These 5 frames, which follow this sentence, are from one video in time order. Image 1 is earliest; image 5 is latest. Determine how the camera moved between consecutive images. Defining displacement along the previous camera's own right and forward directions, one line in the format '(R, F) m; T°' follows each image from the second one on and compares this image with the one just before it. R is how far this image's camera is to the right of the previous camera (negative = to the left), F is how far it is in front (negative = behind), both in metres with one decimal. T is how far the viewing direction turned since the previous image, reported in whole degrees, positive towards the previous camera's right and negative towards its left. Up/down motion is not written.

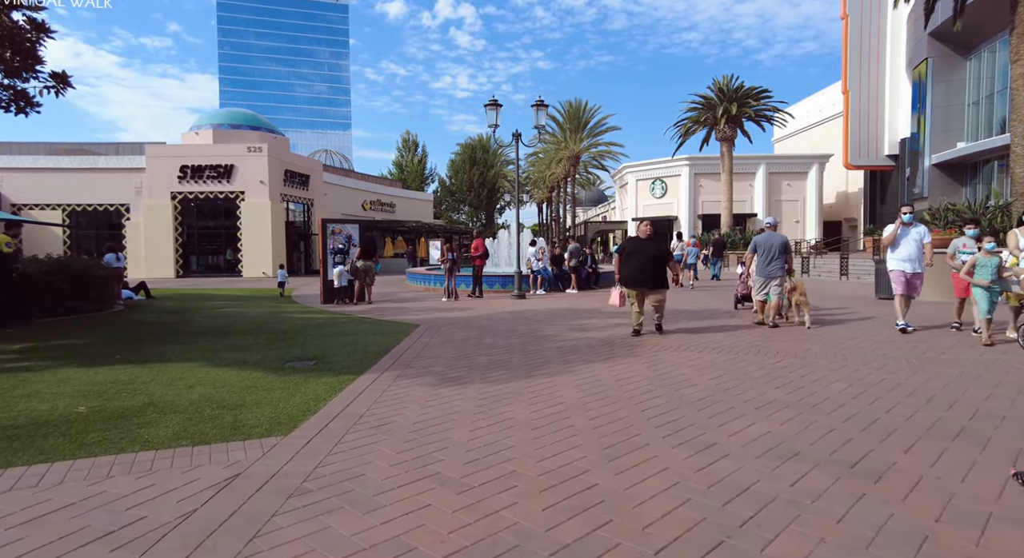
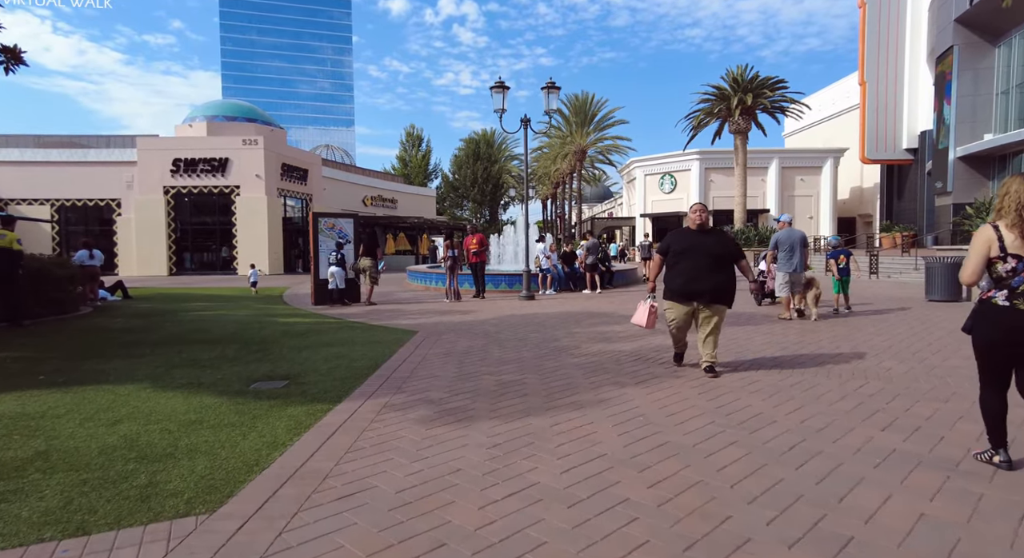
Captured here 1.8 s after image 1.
(-0.1, +1.4) m; 0°
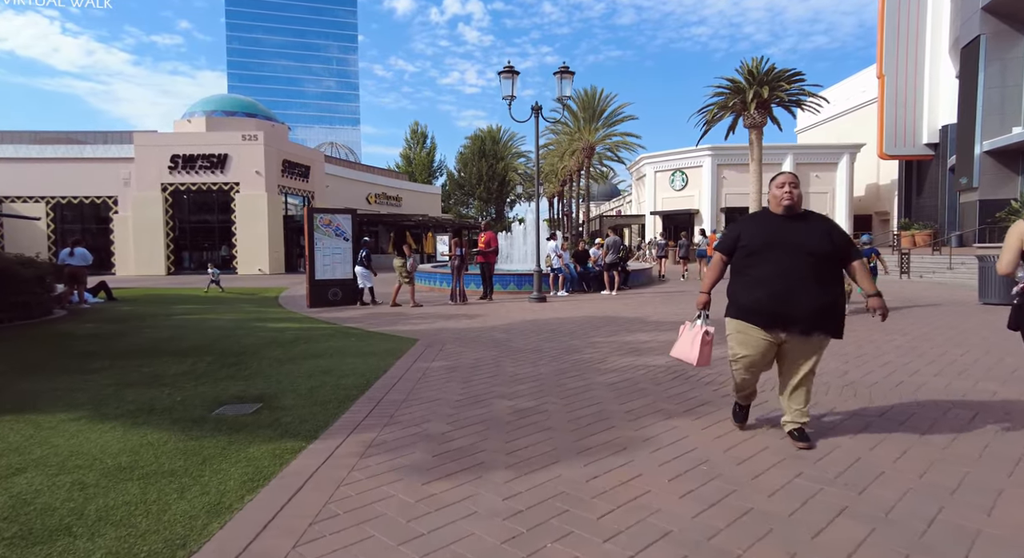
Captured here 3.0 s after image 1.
(-0.1, +1.1) m; -1°
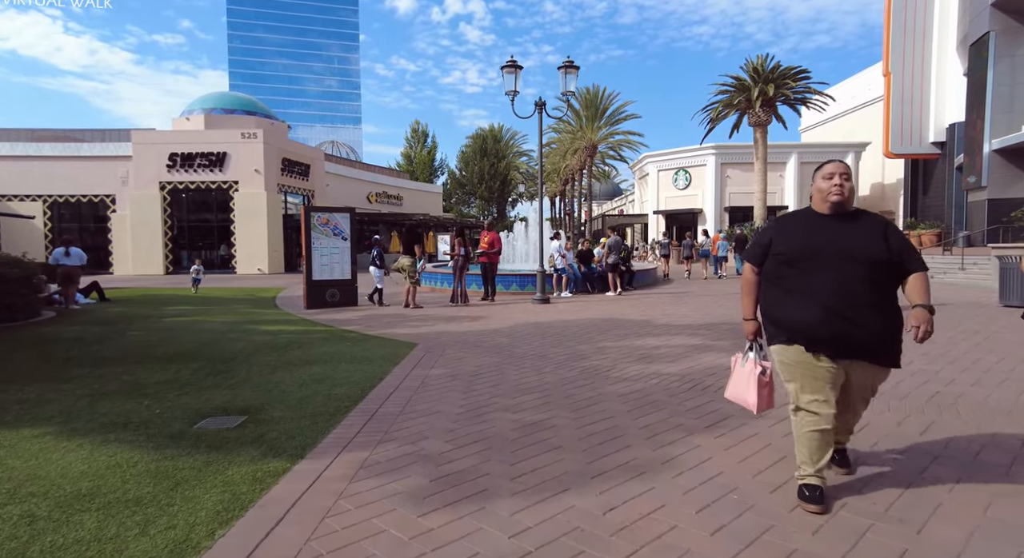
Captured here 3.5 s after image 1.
(0.0, +0.4) m; 0°
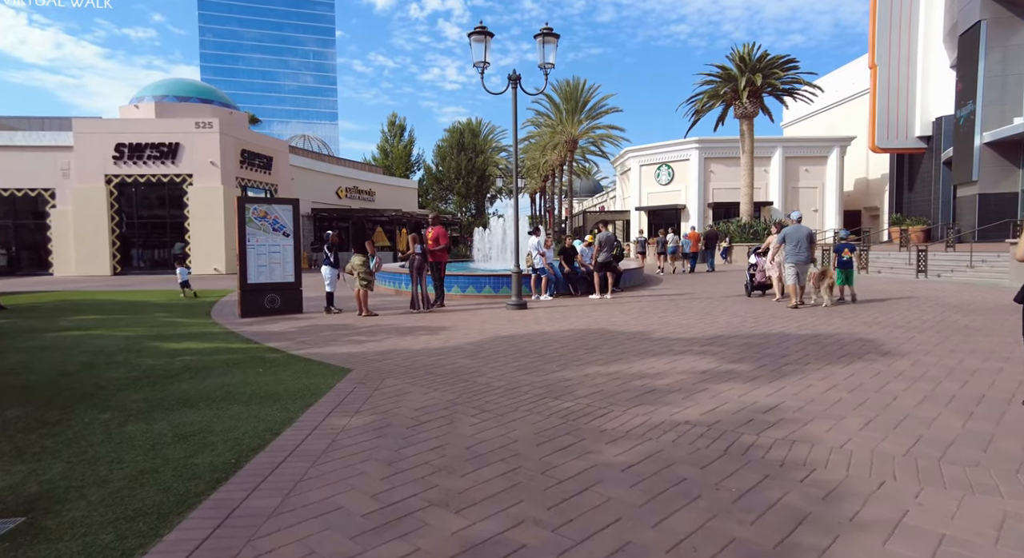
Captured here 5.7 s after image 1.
(+0.2, +1.9) m; +2°
